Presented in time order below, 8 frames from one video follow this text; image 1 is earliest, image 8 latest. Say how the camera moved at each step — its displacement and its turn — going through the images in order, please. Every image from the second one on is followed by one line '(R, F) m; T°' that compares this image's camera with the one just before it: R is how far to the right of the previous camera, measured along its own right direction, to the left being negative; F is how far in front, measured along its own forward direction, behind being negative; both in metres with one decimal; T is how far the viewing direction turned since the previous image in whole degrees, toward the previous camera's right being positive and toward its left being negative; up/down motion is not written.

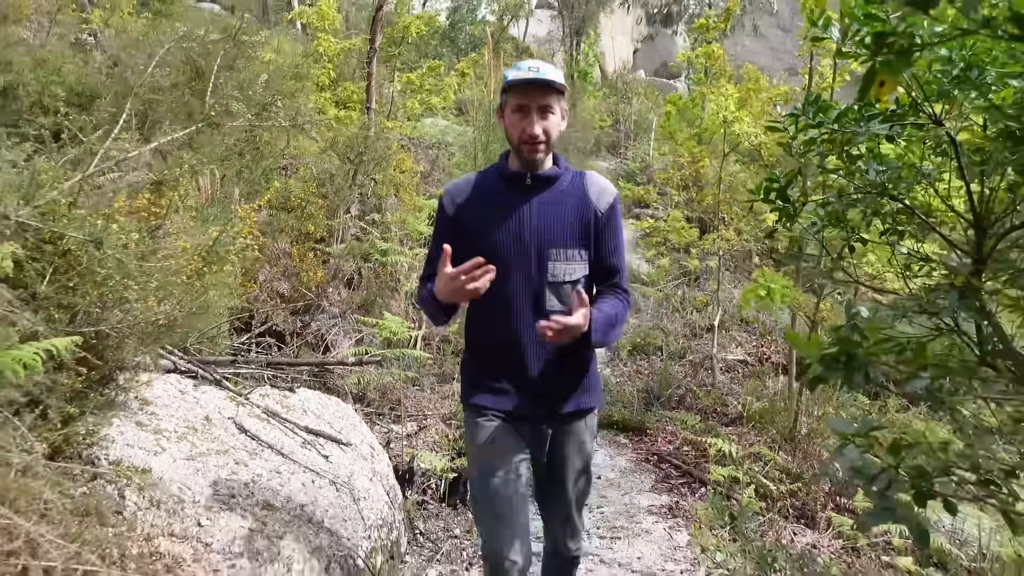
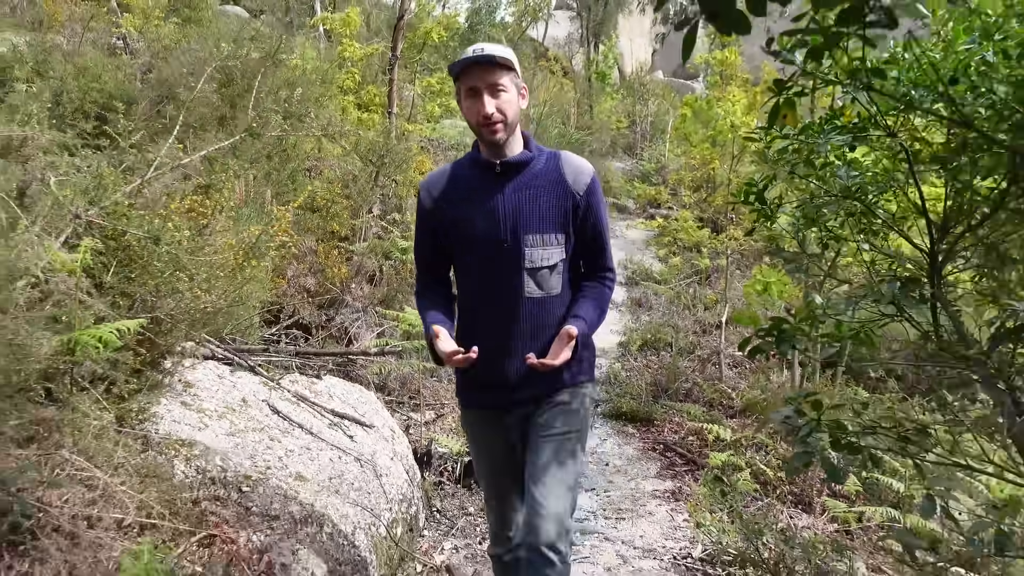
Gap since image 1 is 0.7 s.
(0.0, -0.3) m; -1°
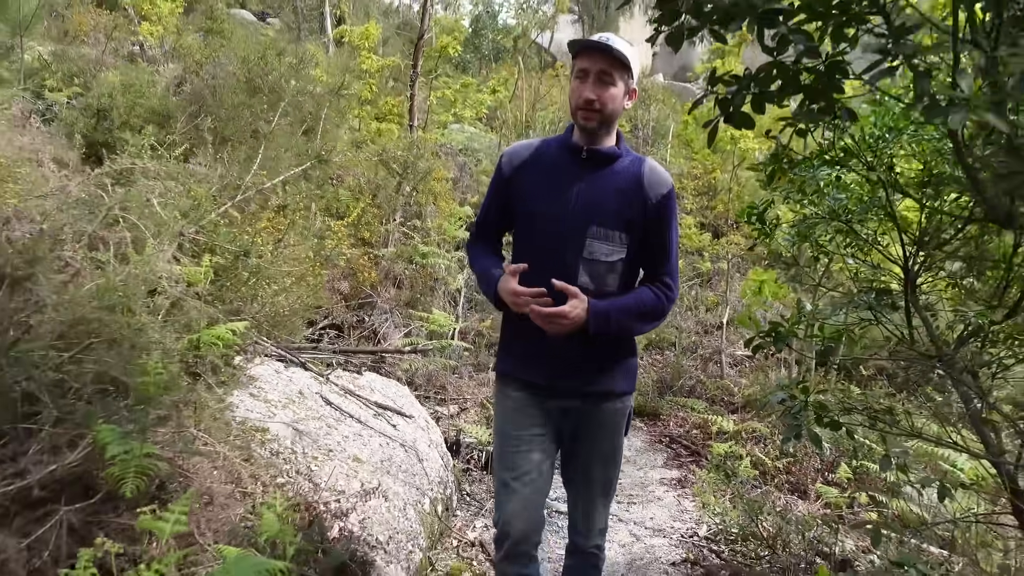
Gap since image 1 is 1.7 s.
(-0.1, -0.4) m; 0°
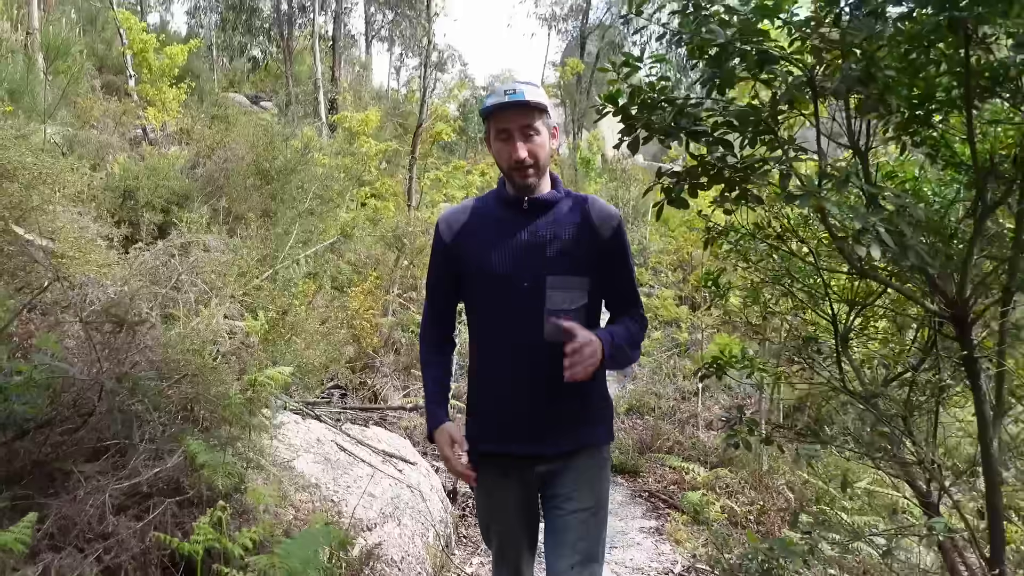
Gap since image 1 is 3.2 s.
(0.0, -0.5) m; +1°
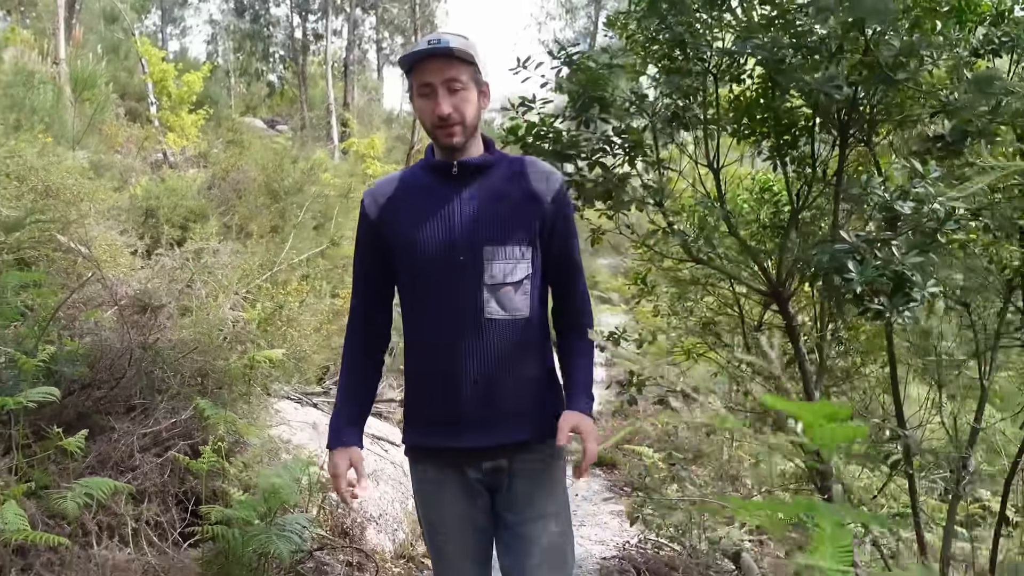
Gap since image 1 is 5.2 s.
(+0.2, -0.6) m; -1°
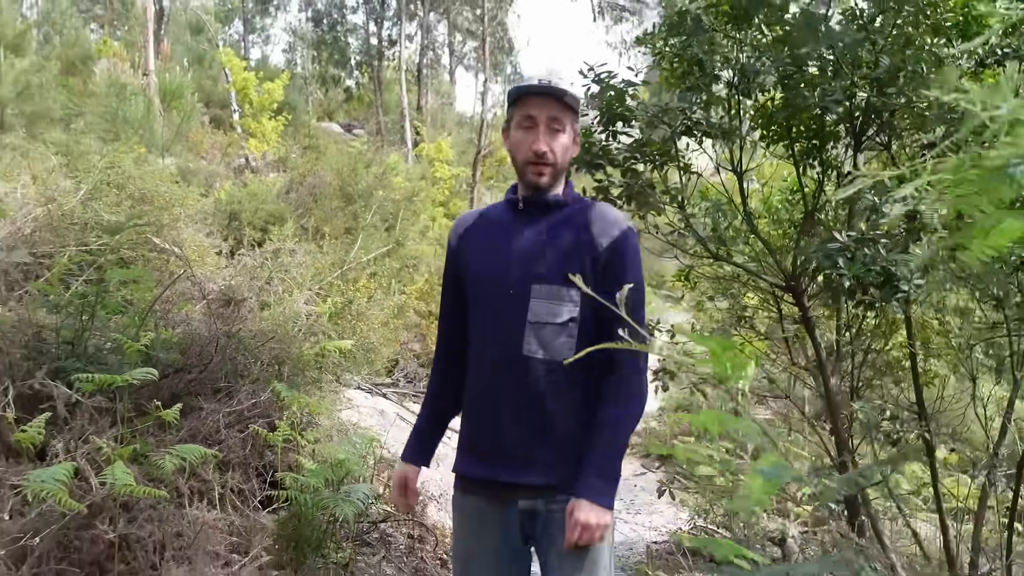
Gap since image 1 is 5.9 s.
(+0.1, -0.3) m; -5°
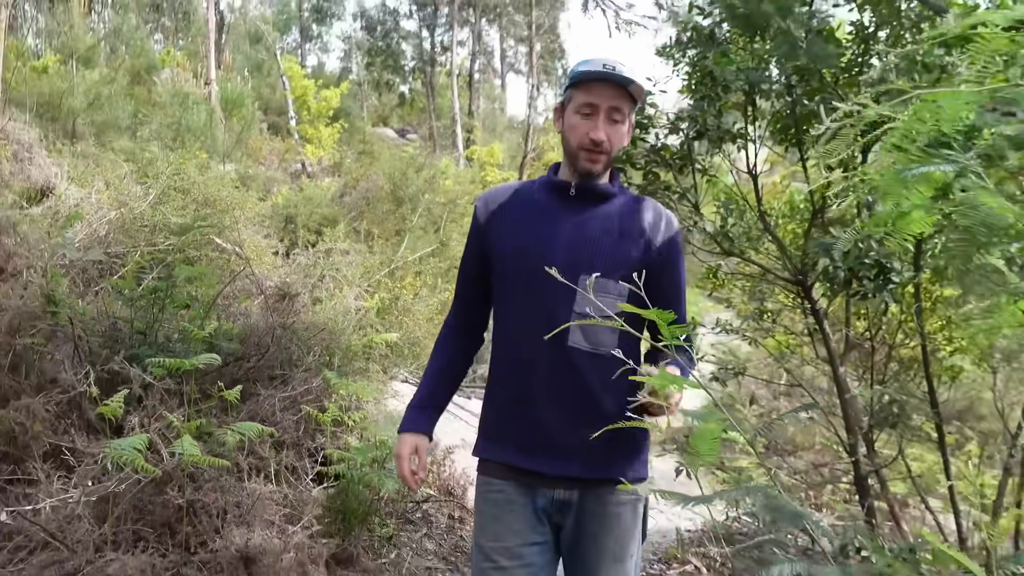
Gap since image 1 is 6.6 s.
(+0.1, -0.2) m; -3°
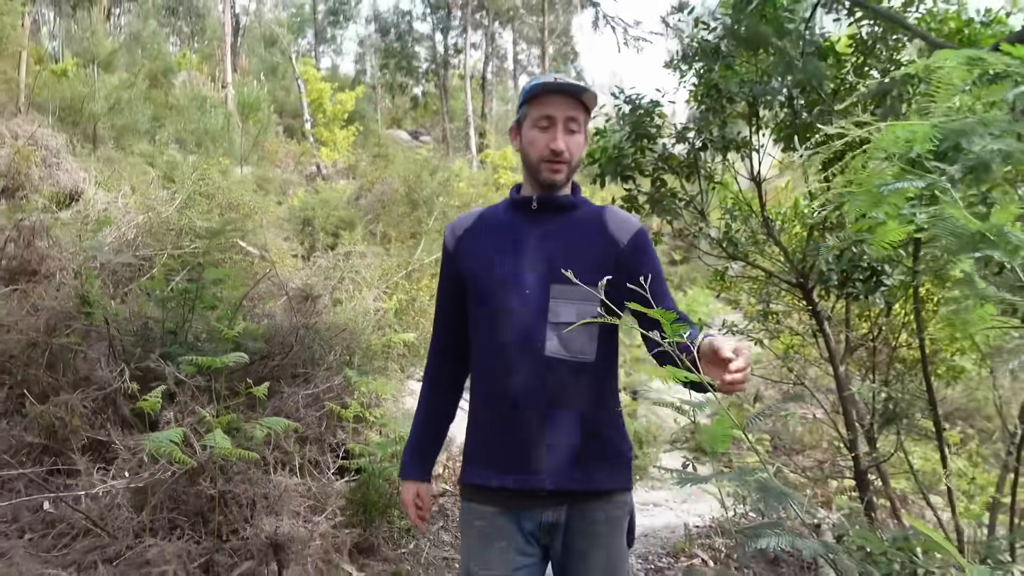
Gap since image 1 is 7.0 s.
(0.0, -0.1) m; -1°
